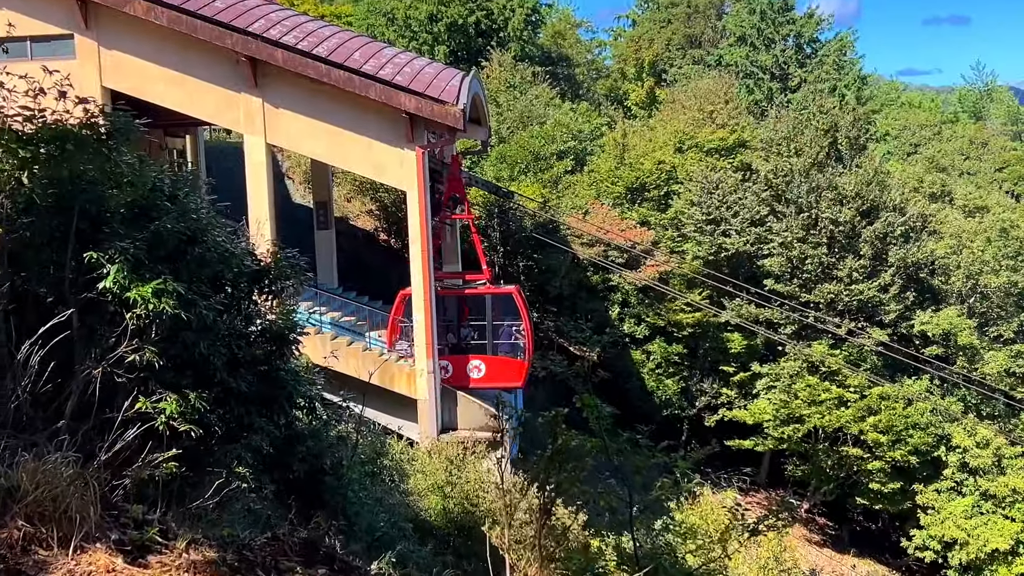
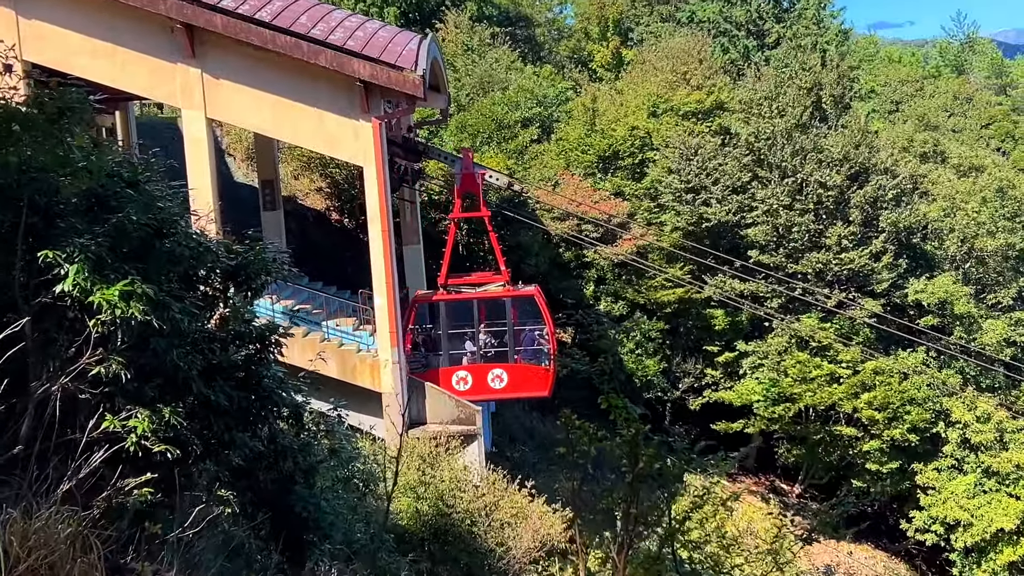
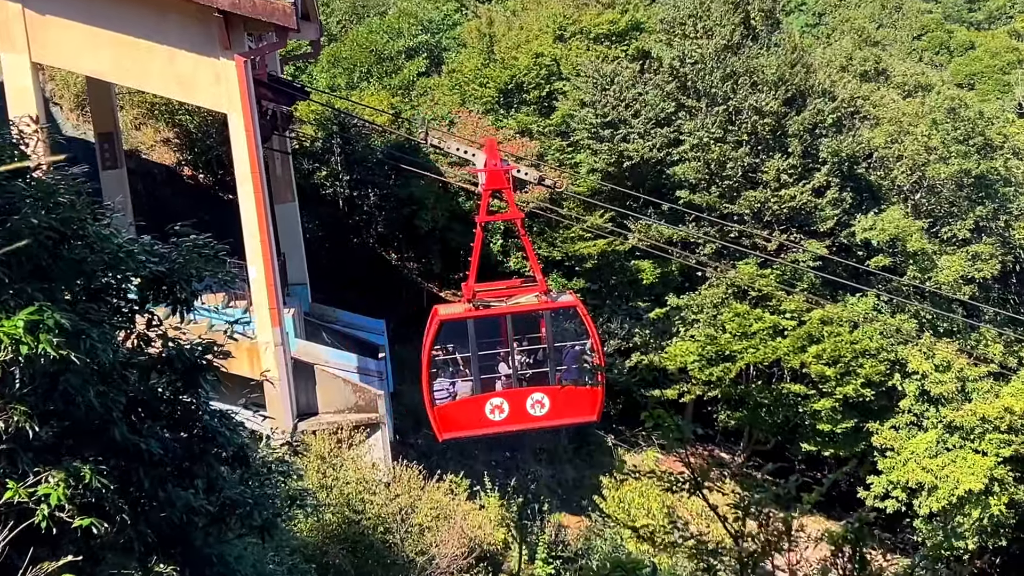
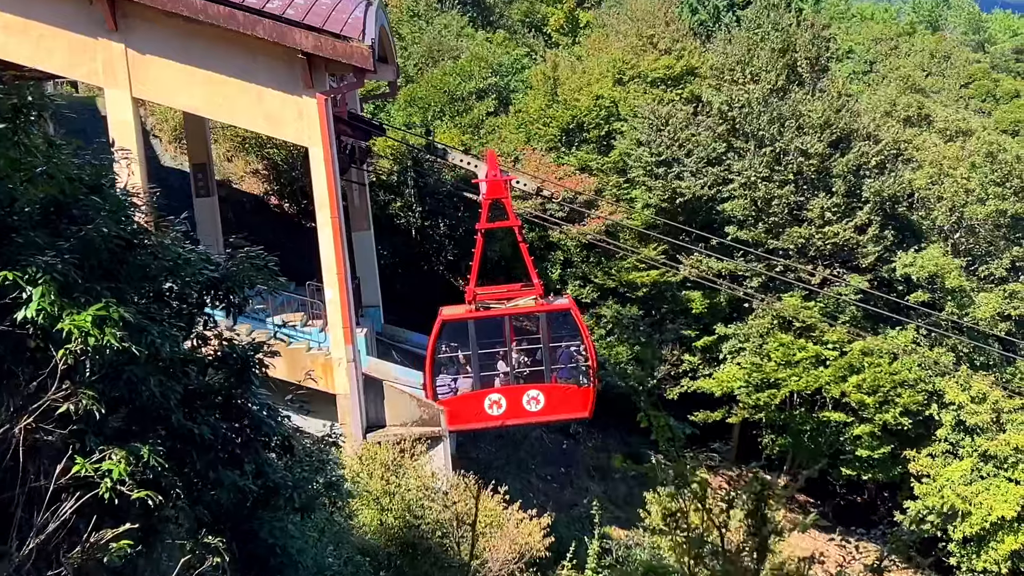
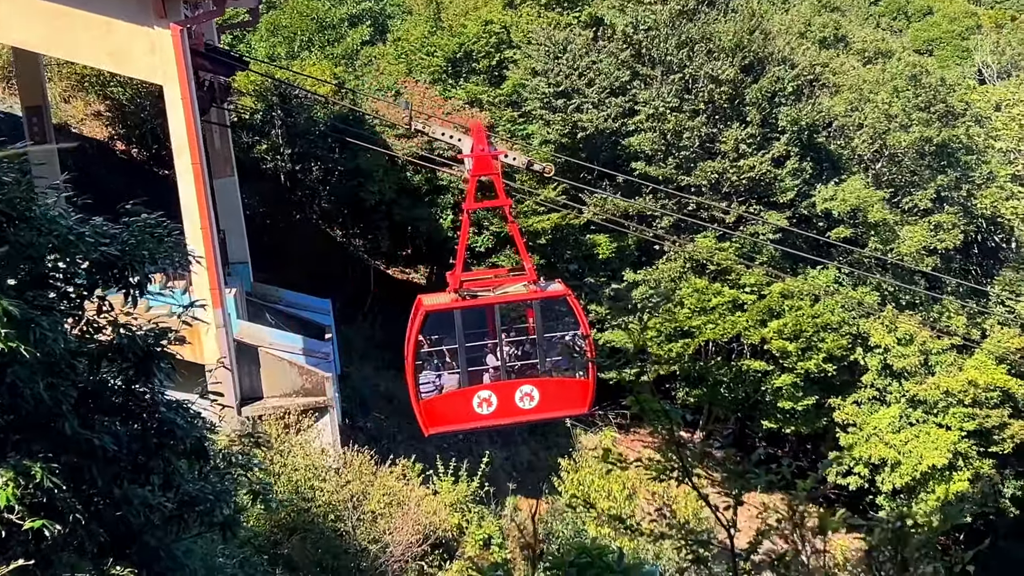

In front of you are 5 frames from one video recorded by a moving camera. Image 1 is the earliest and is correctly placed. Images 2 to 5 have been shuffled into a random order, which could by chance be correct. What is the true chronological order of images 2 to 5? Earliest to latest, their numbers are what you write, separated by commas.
2, 4, 3, 5
